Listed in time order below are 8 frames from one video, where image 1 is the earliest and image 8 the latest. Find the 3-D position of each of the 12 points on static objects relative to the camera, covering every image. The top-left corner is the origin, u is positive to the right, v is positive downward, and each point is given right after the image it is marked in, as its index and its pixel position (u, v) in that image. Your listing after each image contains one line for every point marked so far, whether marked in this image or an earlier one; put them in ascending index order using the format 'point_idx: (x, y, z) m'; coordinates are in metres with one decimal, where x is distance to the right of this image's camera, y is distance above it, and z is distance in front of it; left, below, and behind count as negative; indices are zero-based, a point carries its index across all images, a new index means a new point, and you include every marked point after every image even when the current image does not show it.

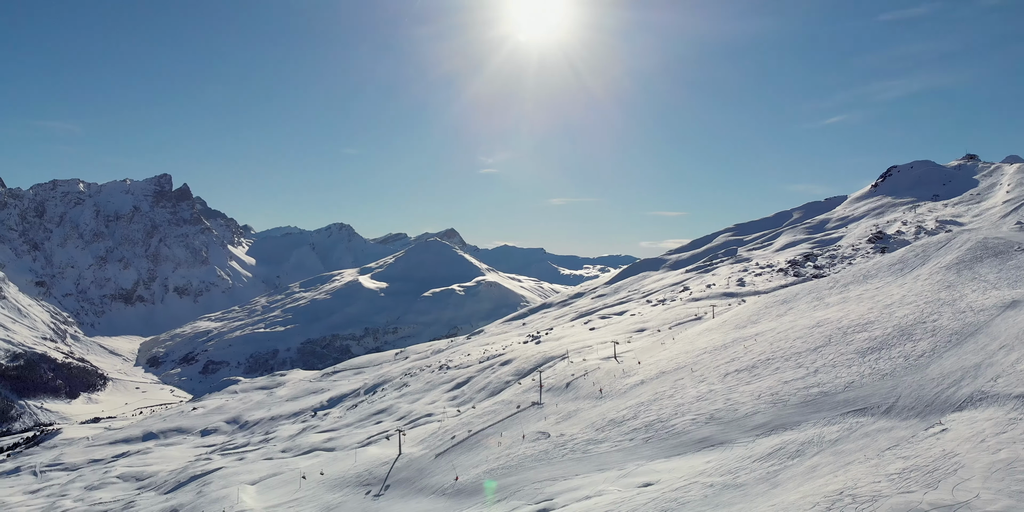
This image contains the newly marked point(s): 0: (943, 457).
0: (+15.9, -7.5, +18.0) m
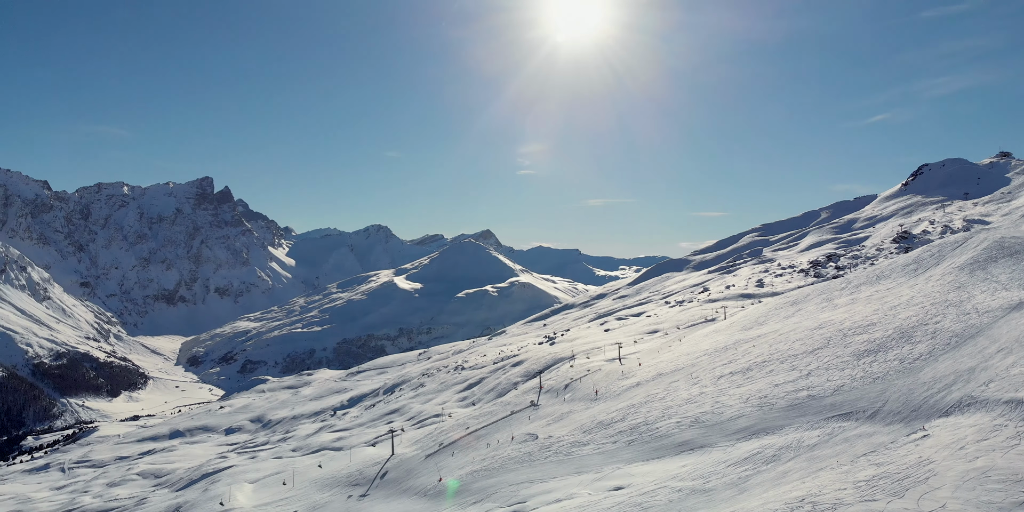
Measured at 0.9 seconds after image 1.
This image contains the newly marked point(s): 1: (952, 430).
0: (+14.4, -7.4, +17.4) m
1: (+17.7, -7.0, +19.6) m
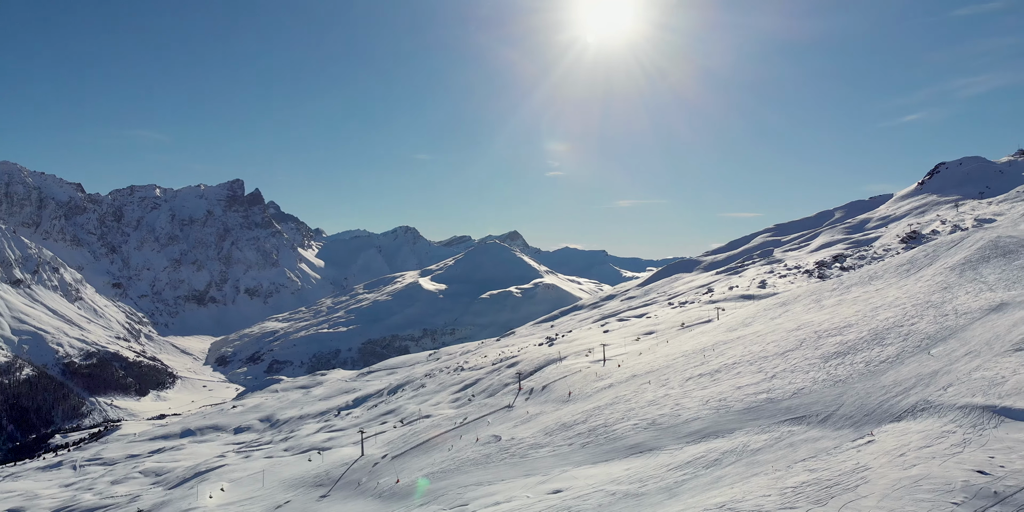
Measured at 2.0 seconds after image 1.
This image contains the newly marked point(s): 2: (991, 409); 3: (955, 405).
0: (+11.6, -7.4, +16.7) m
1: (+14.9, -6.9, +18.8) m
2: (+18.5, -5.9, +18.8) m
3: (+18.1, -6.1, +19.9) m
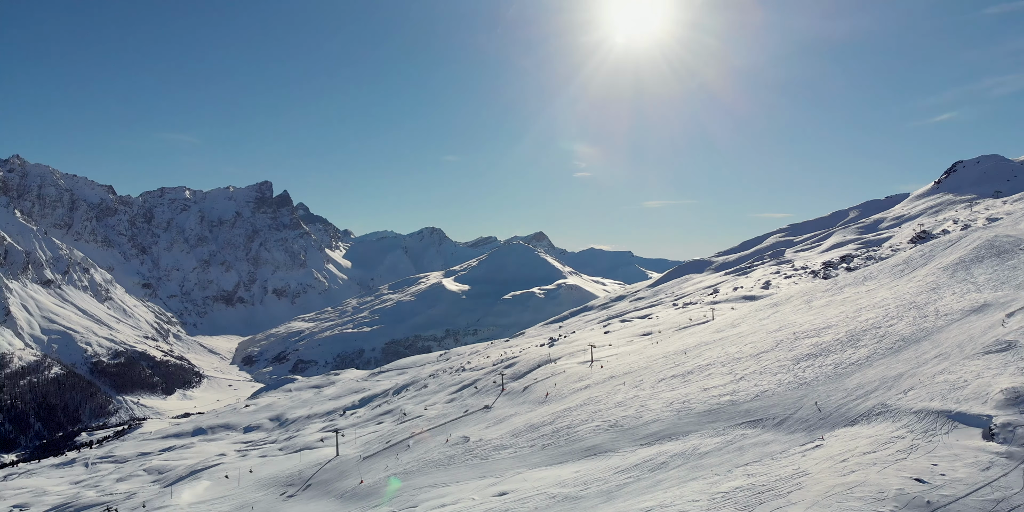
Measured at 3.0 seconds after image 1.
0: (+9.1, -7.3, +16.1) m
1: (+12.5, -6.9, +18.2) m
2: (+16.1, -5.9, +18.0) m
3: (+15.7, -6.0, +19.2) m
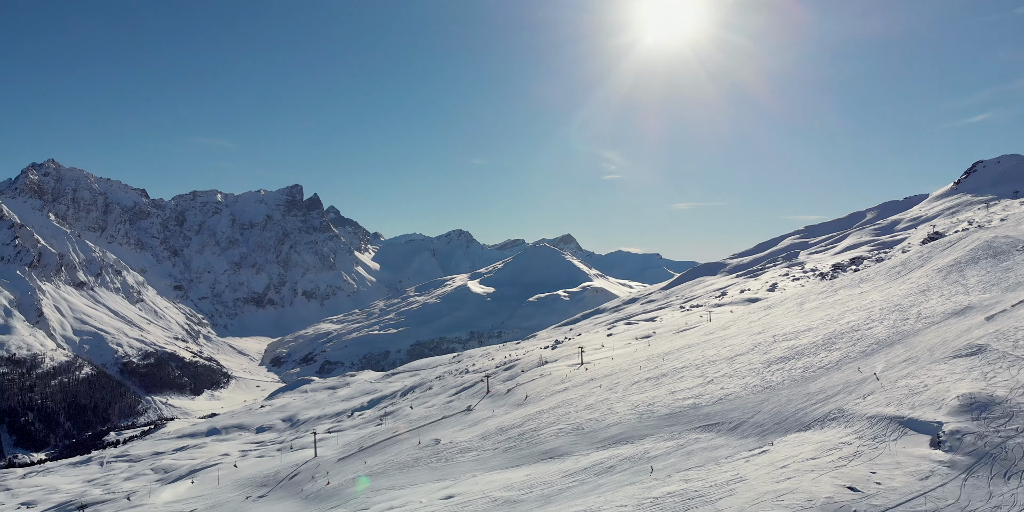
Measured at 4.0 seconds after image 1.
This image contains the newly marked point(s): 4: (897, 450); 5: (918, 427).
0: (+6.8, -7.3, +15.6) m
1: (+10.3, -6.9, +17.7) m
2: (+13.8, -5.9, +17.4) m
3: (+13.5, -6.1, +18.6) m
4: (+12.4, -6.3, +15.7) m
5: (+13.8, -5.8, +16.6) m
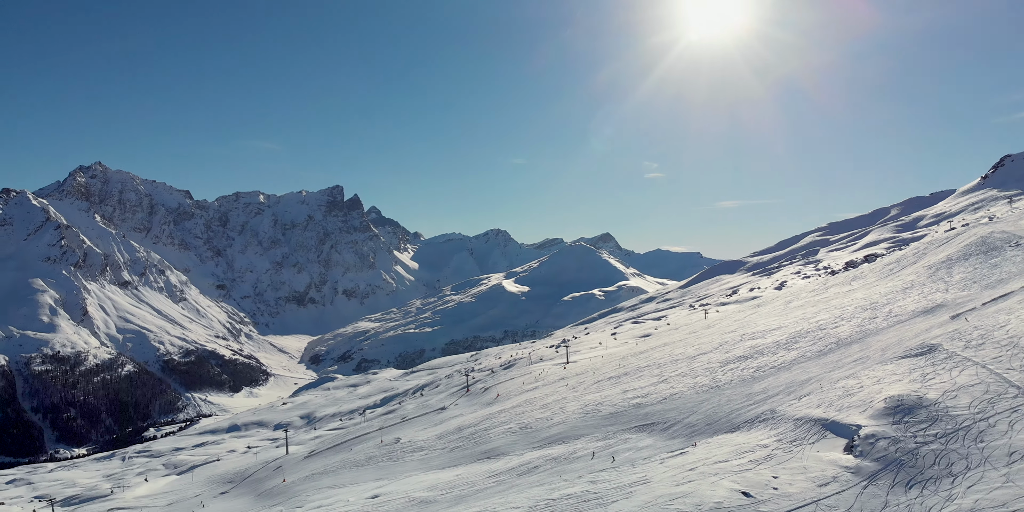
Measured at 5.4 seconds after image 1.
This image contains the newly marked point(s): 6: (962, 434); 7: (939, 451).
0: (+3.6, -7.2, +15.2) m
1: (+7.1, -6.7, +17.1) m
2: (+10.6, -5.7, +16.7) m
3: (+10.4, -5.9, +17.9) m
4: (+9.2, -6.1, +15.1) m
5: (+10.6, -5.7, +15.9) m
6: (+13.1, -5.2, +14.1) m
7: (+11.9, -5.5, +13.6) m
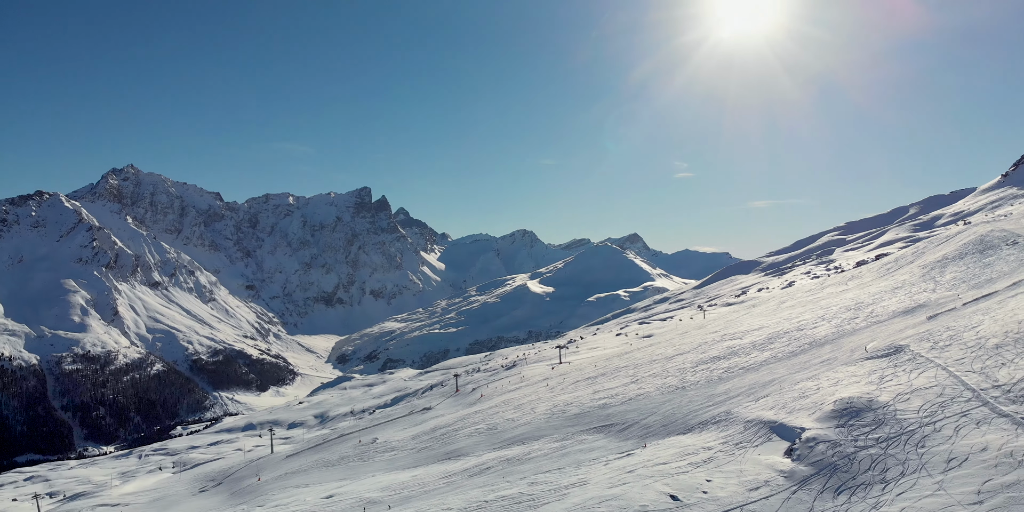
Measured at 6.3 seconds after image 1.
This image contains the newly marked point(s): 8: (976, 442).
0: (+1.6, -7.1, +15.0) m
1: (+5.2, -6.7, +16.8) m
2: (+8.7, -5.7, +16.3) m
3: (+8.4, -5.8, +17.5) m
4: (+7.2, -6.1, +14.7) m
5: (+8.6, -5.6, +15.5) m
6: (+11.0, -5.1, +13.7) m
7: (+9.9, -5.4, +13.2) m
8: (+12.3, -4.9, +12.8) m
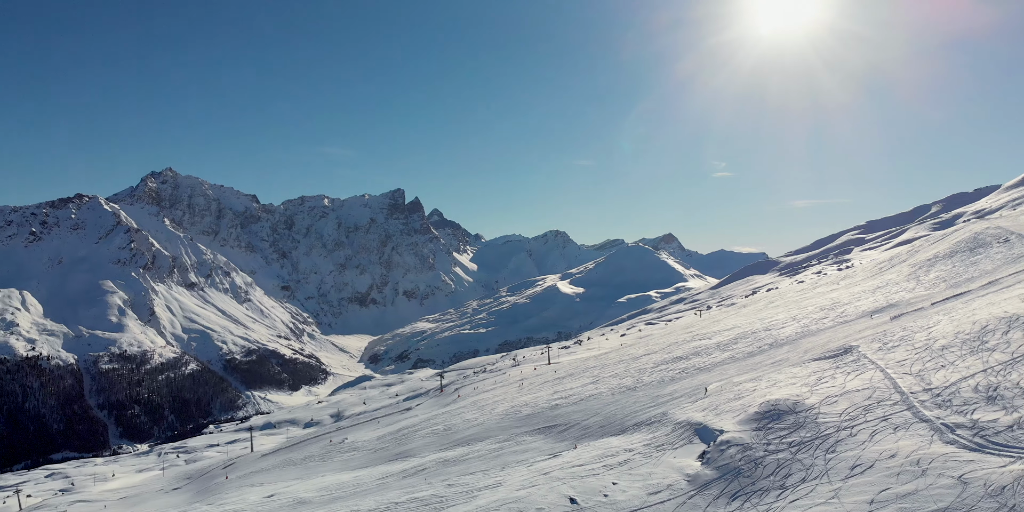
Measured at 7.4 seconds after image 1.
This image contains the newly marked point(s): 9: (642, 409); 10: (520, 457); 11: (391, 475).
0: (-1.0, -7.1, +14.8) m
1: (+2.6, -6.7, +16.5) m
2: (+6.1, -5.6, +16.0) m
3: (+5.9, -5.8, +17.2) m
4: (+4.5, -6.0, +14.4) m
5: (+6.0, -5.6, +15.1) m
6: (+8.3, -5.1, +13.3) m
7: (+7.2, -5.4, +12.8) m
8: (+9.5, -4.9, +12.4) m
9: (+5.4, -6.2, +19.7) m
10: (+0.1, -7.3, +17.6) m
11: (-4.9, -8.8, +19.6) m
